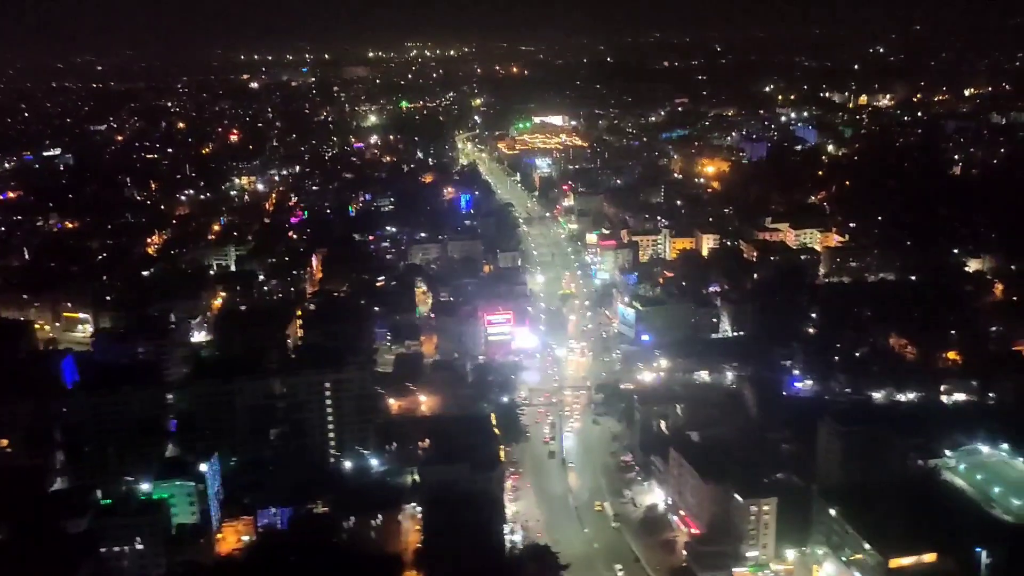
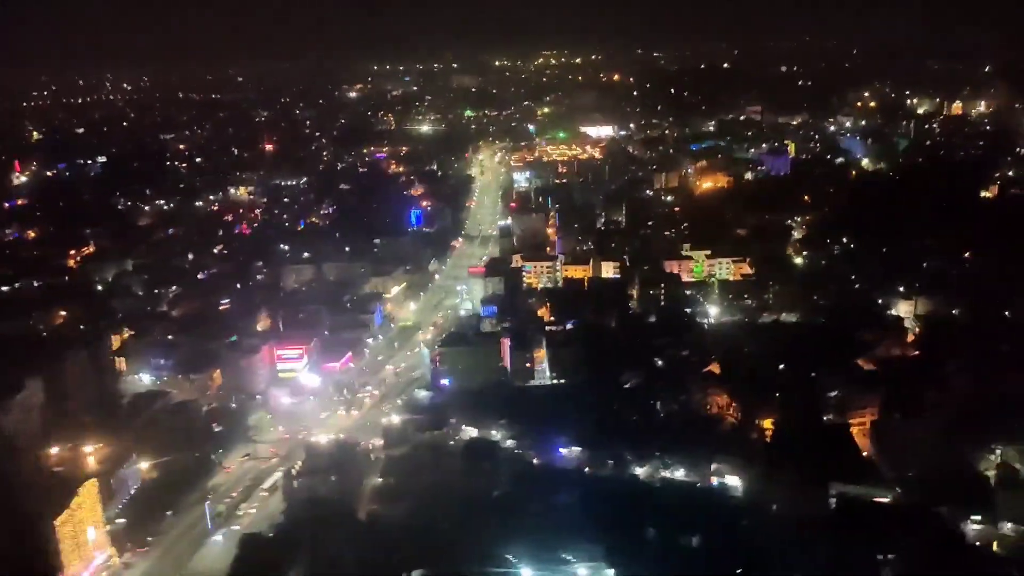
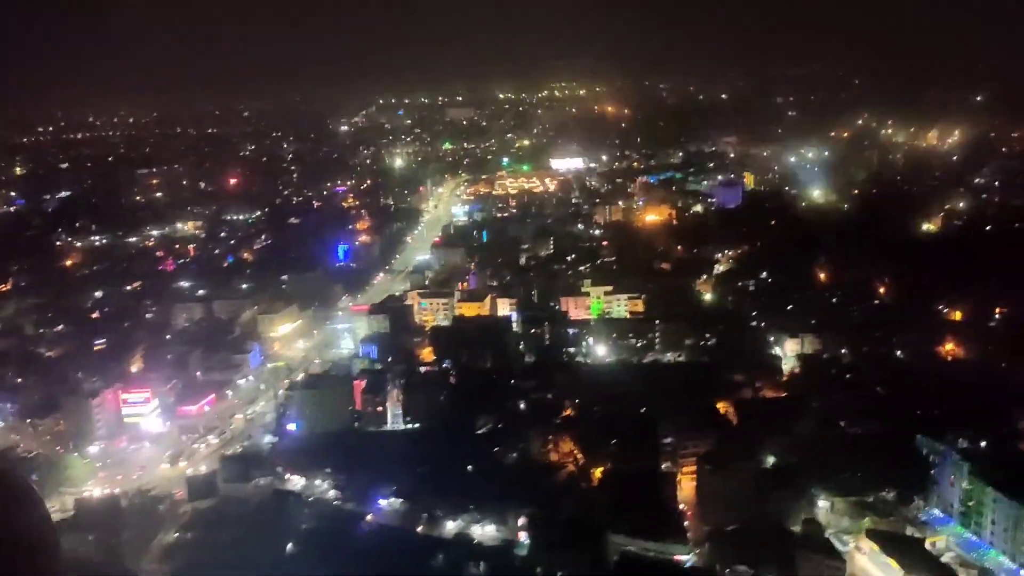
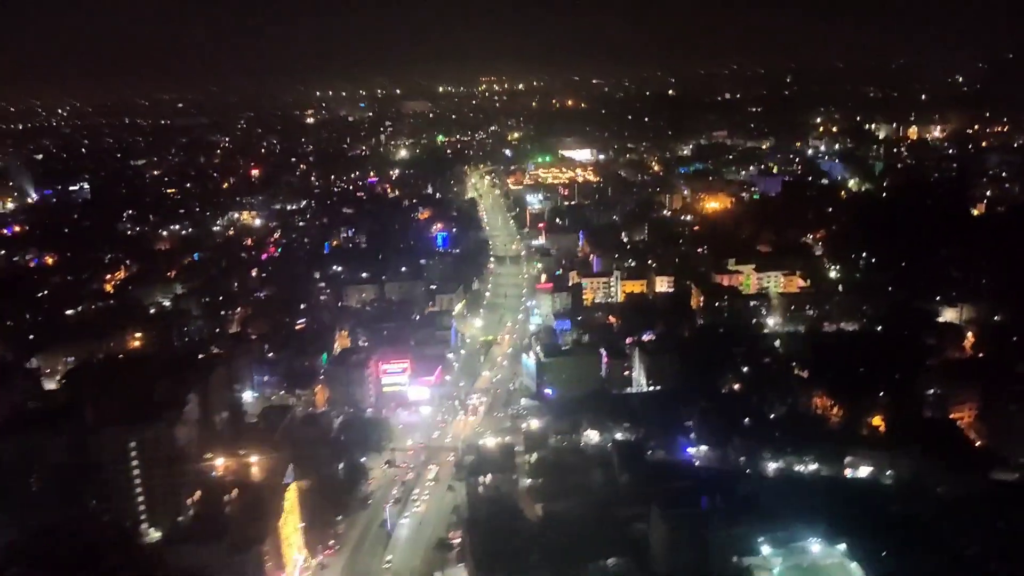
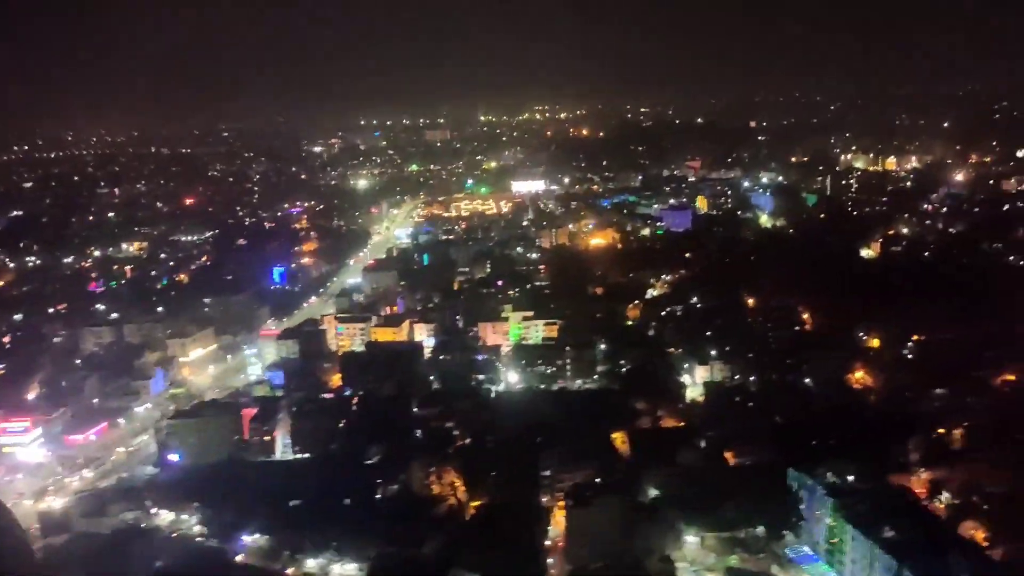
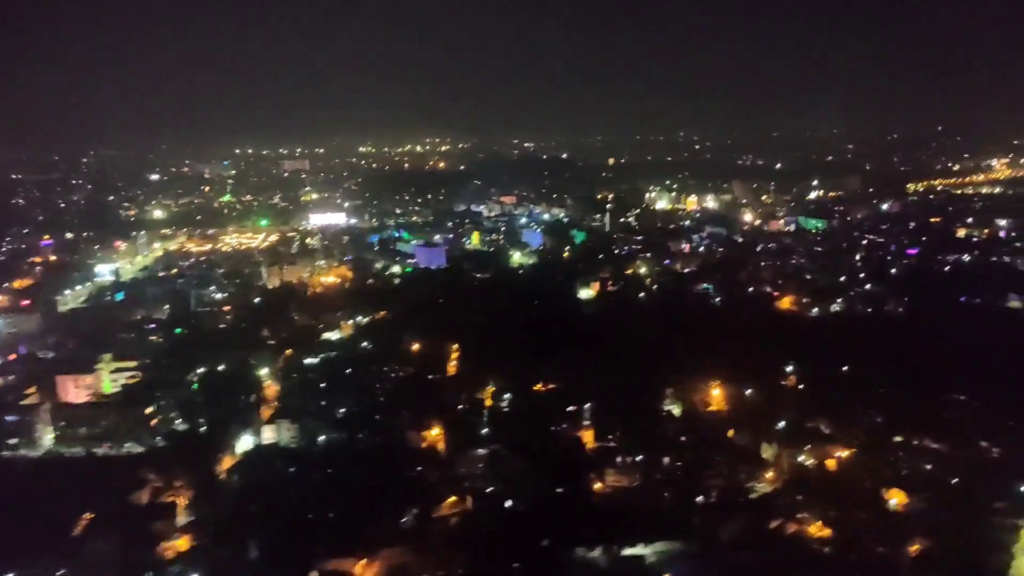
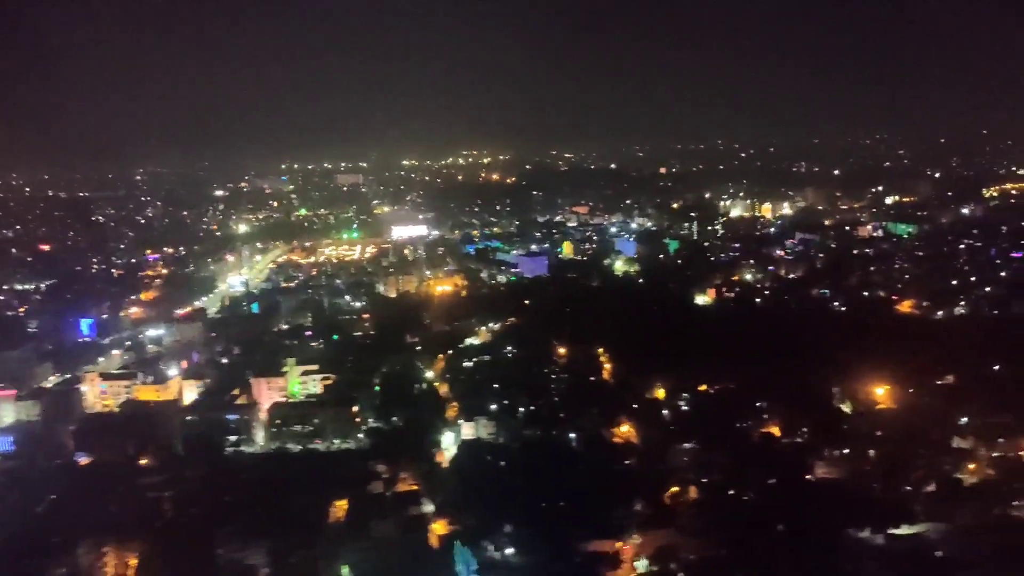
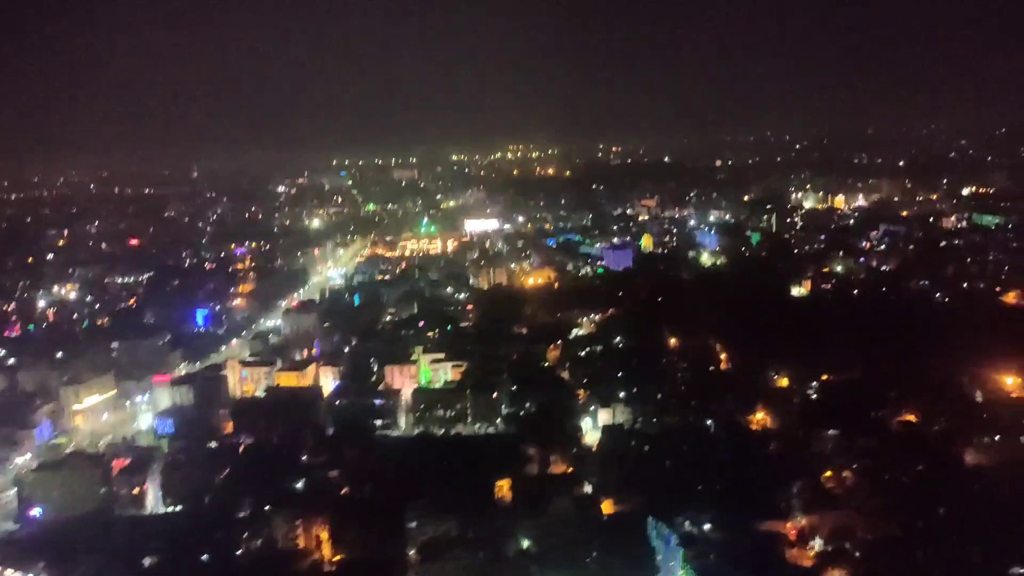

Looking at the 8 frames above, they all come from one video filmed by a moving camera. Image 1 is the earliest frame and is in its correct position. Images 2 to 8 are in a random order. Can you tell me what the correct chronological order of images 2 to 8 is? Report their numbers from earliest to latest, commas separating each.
4, 2, 3, 5, 8, 7, 6
